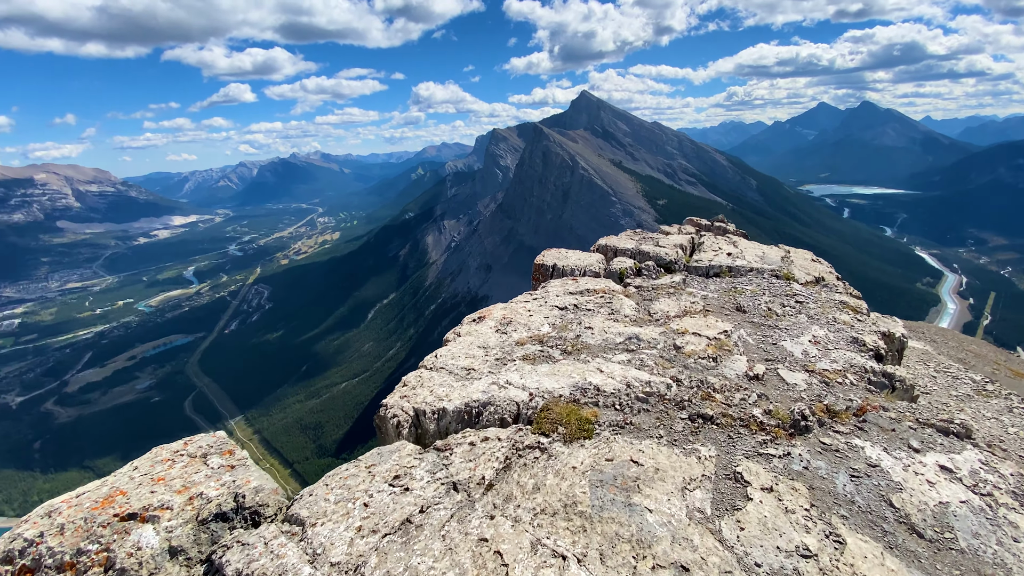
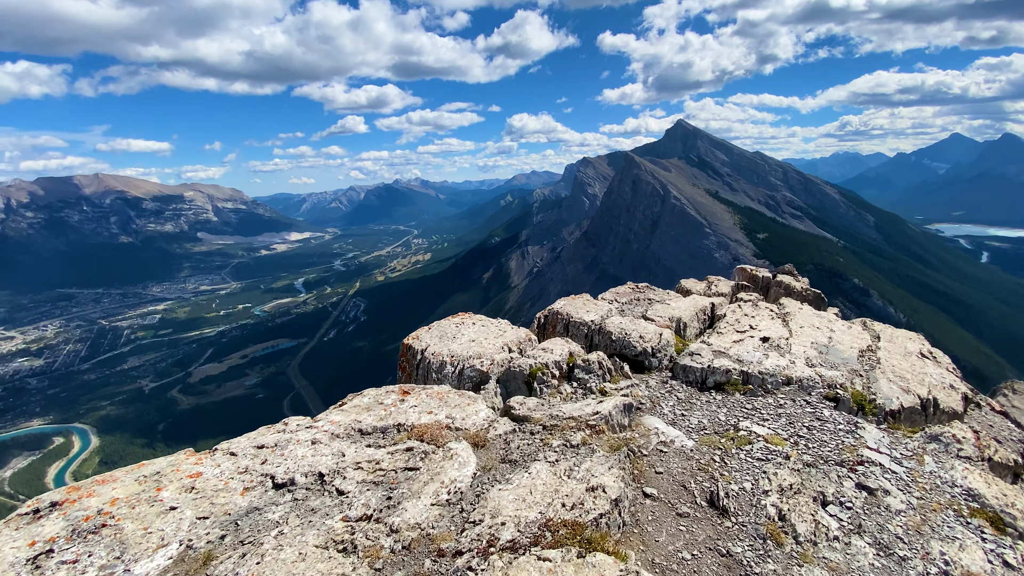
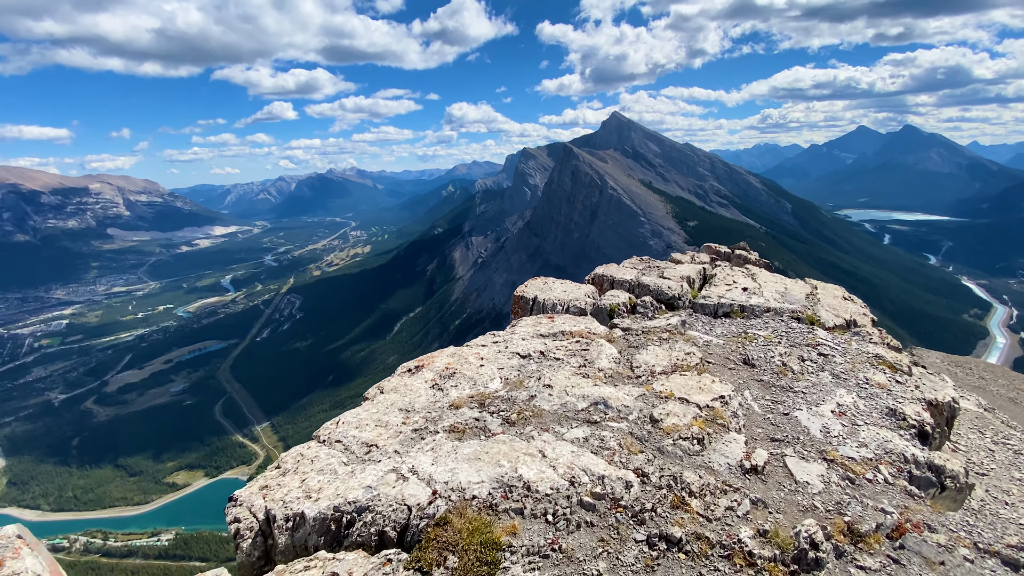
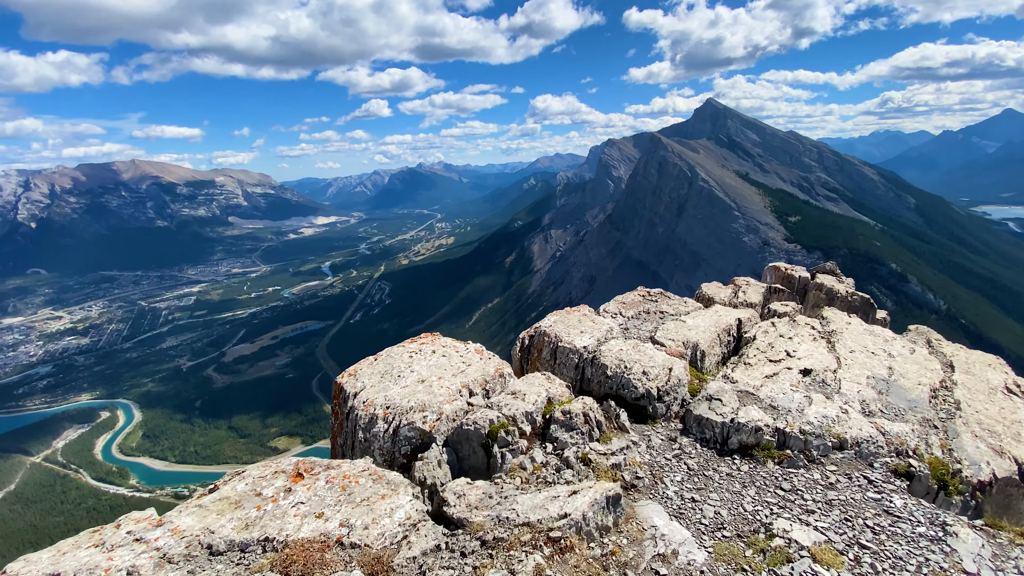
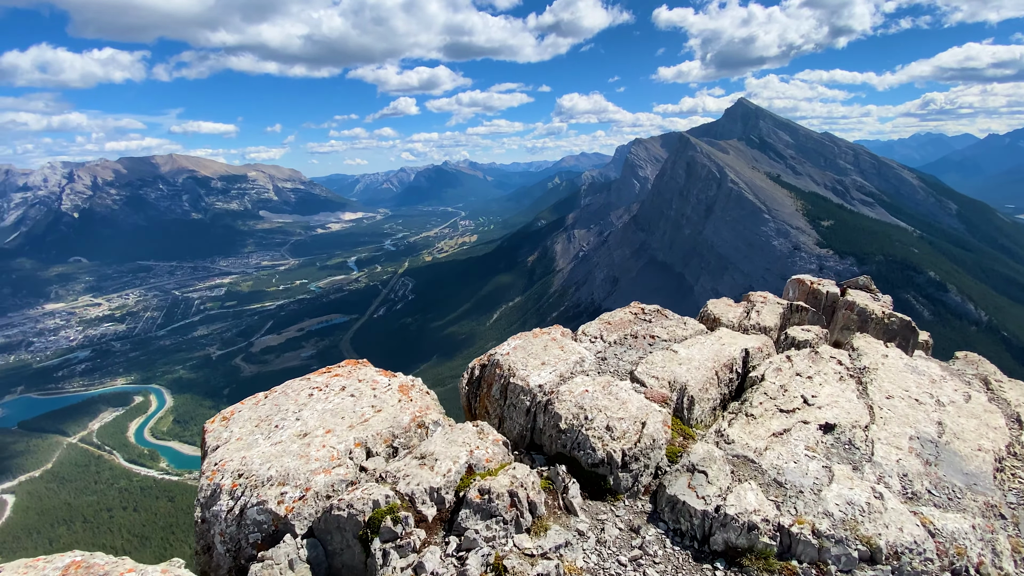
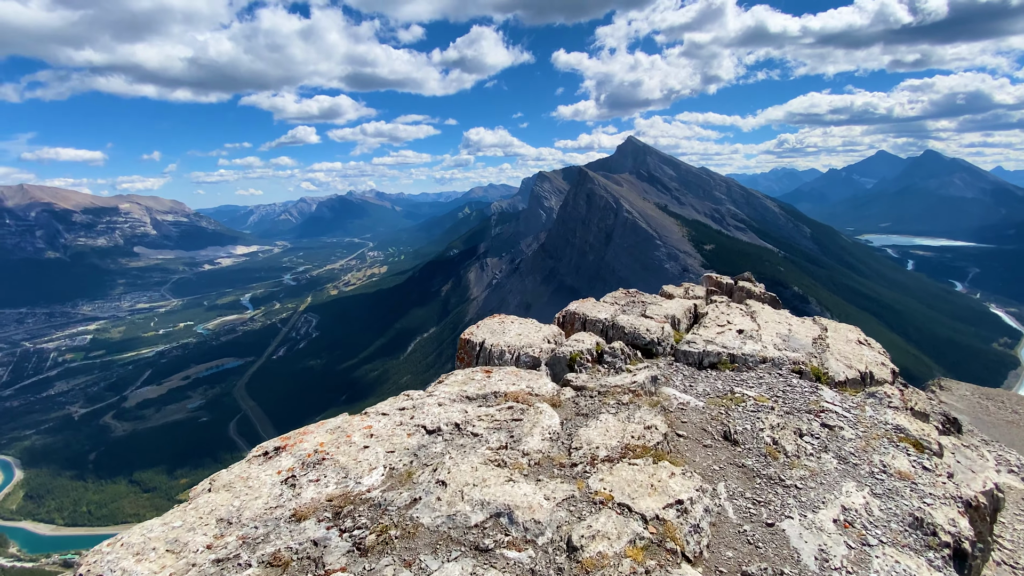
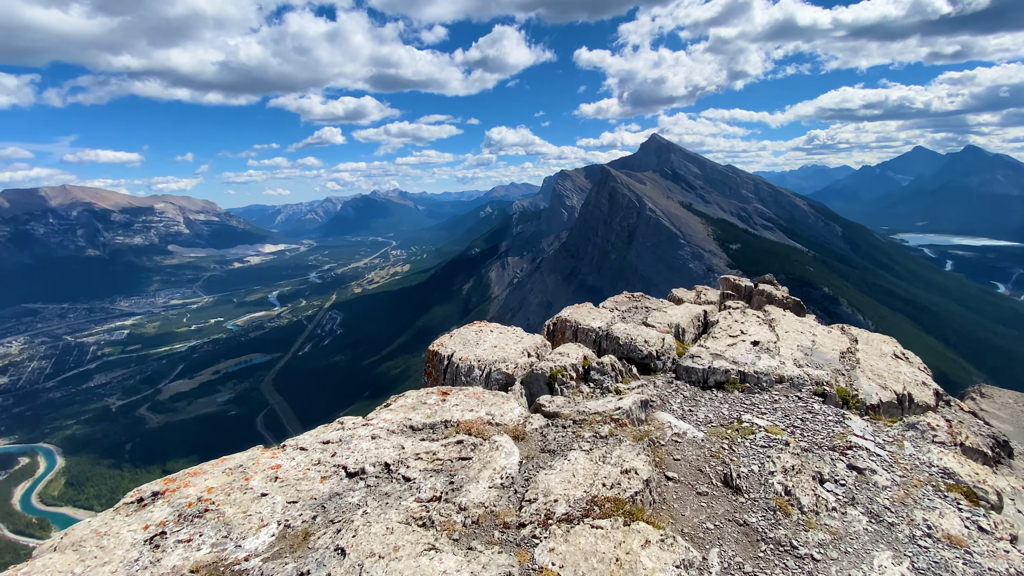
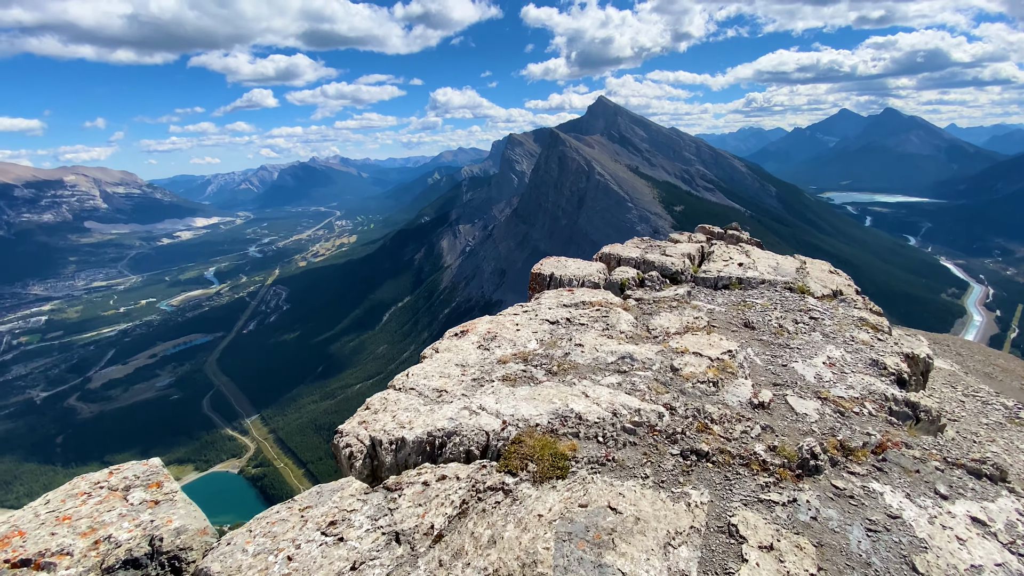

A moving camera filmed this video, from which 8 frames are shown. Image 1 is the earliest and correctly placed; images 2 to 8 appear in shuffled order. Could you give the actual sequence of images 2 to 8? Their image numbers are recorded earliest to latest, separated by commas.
8, 3, 6, 7, 2, 4, 5
